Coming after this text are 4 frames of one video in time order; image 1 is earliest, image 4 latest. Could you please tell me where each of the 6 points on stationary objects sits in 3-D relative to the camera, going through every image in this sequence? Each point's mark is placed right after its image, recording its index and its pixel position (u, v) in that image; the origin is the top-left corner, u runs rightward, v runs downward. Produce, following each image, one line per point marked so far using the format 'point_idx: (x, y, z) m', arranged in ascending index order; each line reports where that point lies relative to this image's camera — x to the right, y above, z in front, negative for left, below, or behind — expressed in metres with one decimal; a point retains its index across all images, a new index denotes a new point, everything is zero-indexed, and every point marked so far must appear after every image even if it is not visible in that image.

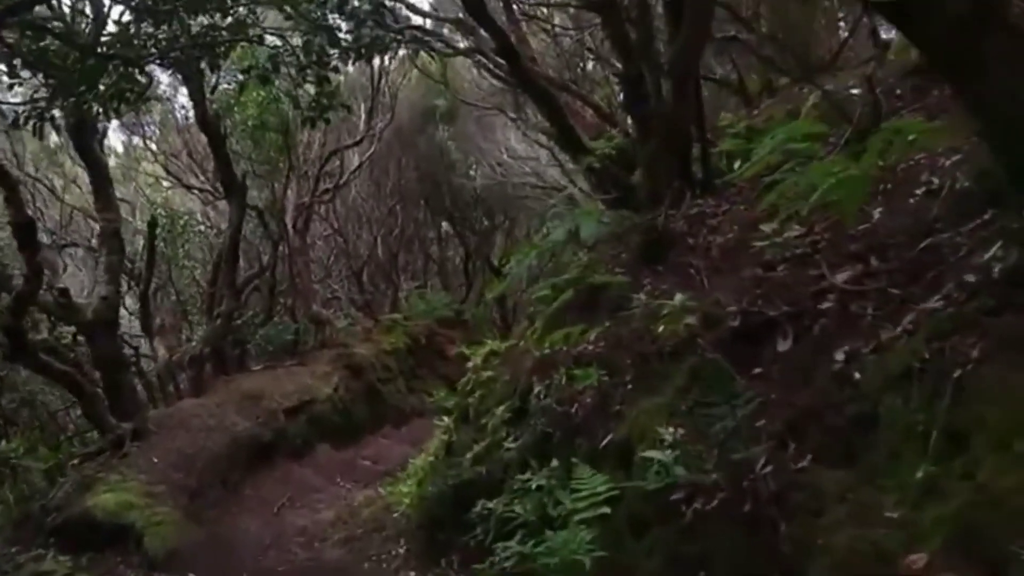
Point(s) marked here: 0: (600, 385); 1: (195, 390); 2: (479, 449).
0: (+0.5, -0.5, +4.8) m
1: (-3.5, -1.1, +10.1) m
2: (-0.2, -1.1, +6.1) m
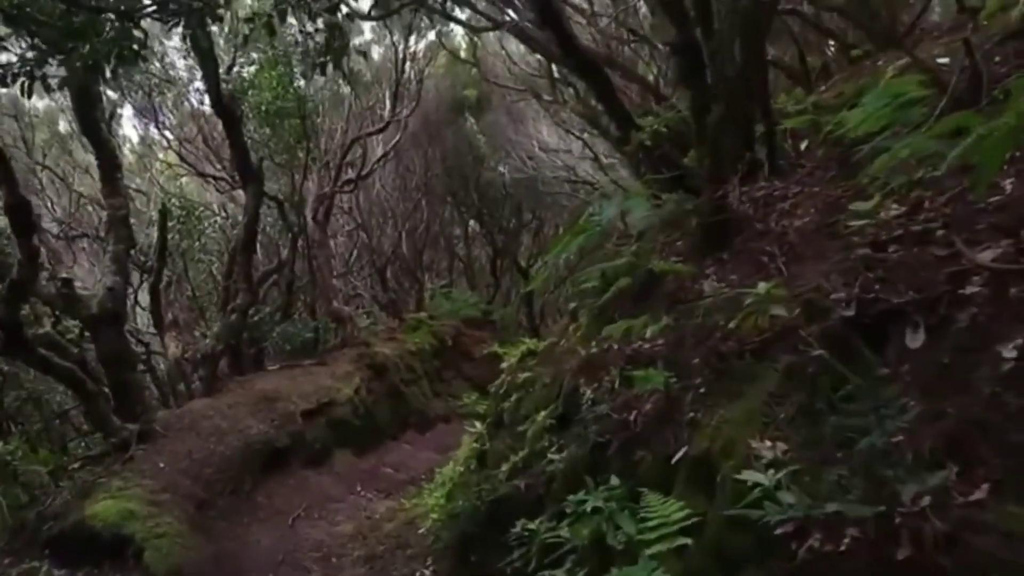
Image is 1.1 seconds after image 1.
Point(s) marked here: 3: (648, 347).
0: (+0.7, -0.5, +4.1) m
1: (-3.1, -1.0, +9.4) m
2: (0.0, -1.0, +5.4) m
3: (+0.7, -0.3, +4.9) m
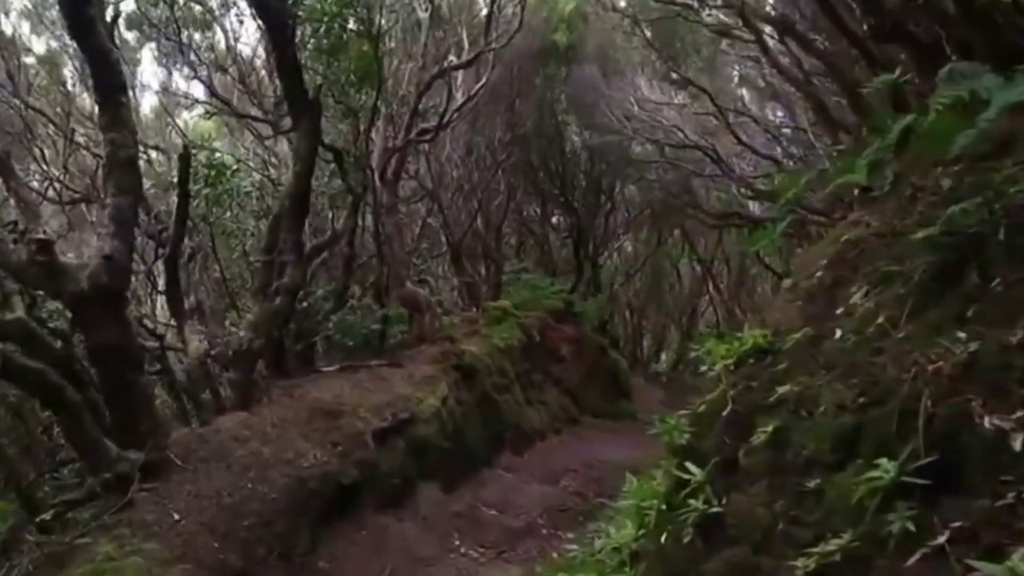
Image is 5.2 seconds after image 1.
0: (+1.6, -0.3, +1.5) m
1: (-2.0, -0.8, +6.9) m
2: (+1.0, -0.8, +2.9) m
3: (+1.7, -0.1, +2.3) m
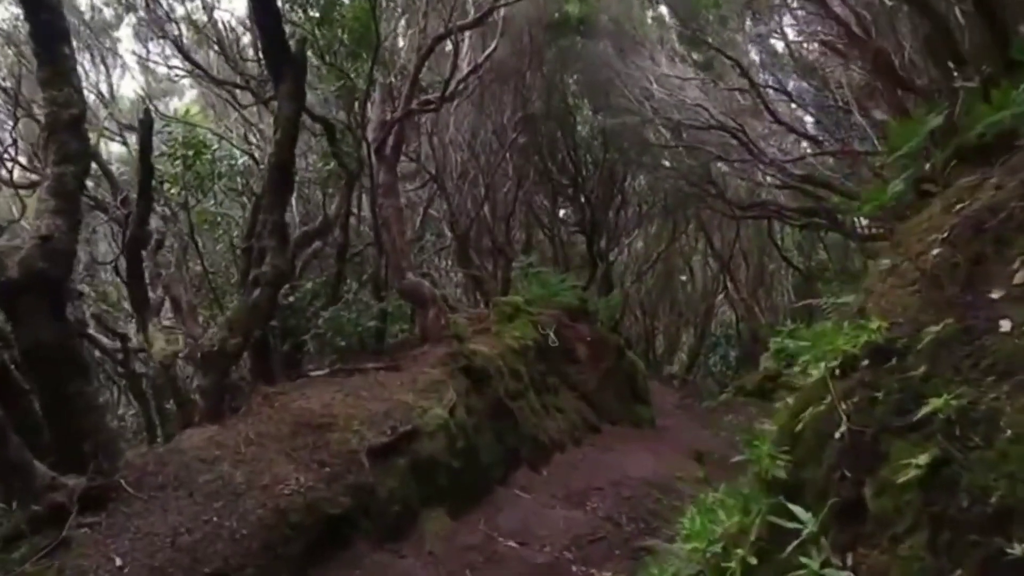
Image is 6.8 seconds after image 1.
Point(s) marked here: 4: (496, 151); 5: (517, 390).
0: (+1.8, -0.2, +0.5) m
1: (-1.9, -0.8, +5.9) m
2: (+1.1, -0.7, +1.8) m
3: (+1.8, 0.0, +1.2) m
4: (-0.3, +1.9, +12.9) m
5: (0.0, -0.8, +7.7) m
